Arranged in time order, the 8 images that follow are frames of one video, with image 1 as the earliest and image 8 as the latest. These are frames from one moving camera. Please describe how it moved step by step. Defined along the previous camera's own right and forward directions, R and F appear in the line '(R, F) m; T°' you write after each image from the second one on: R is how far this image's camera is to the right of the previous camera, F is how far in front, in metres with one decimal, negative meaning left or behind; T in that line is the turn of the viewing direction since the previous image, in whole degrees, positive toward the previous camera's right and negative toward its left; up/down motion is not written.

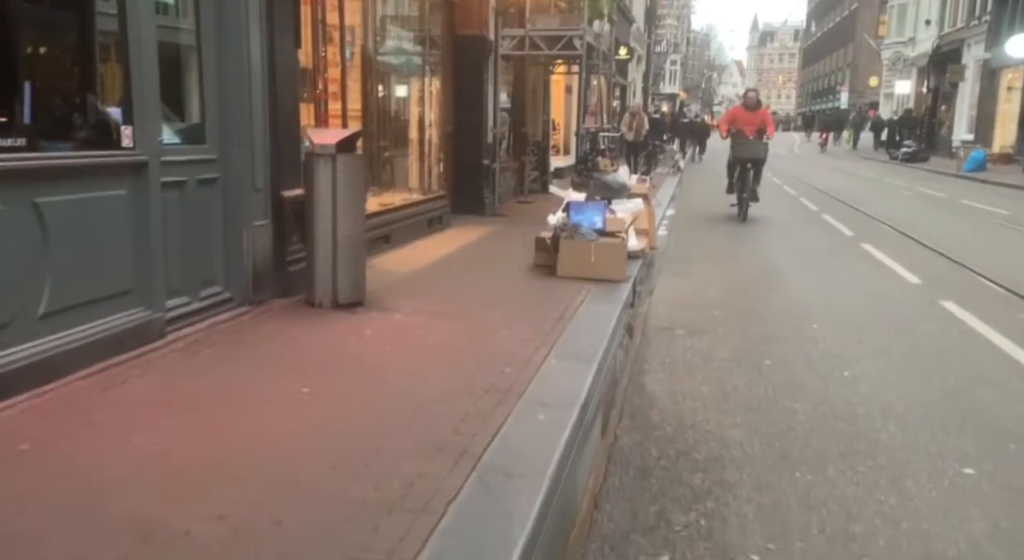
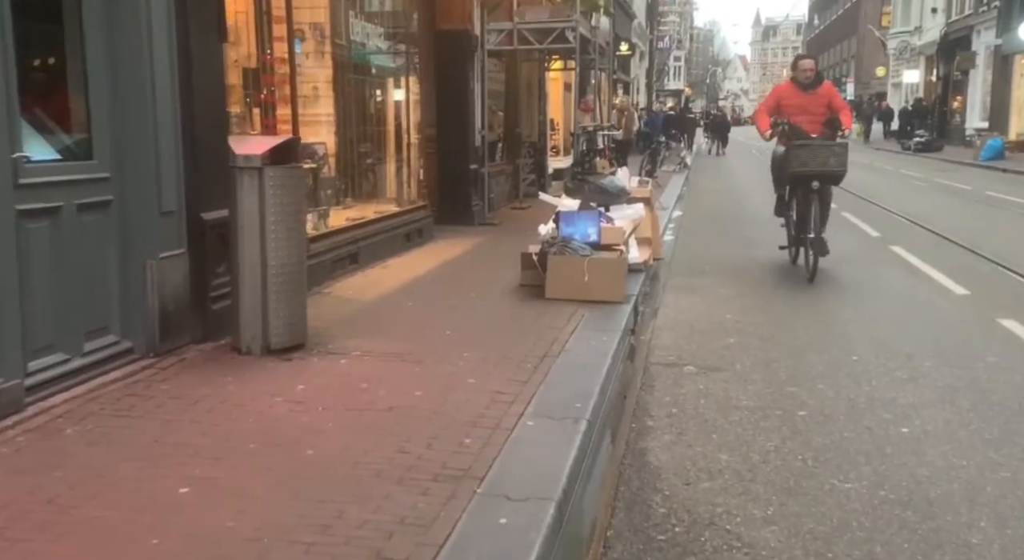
(+0.2, +1.3) m; -1°
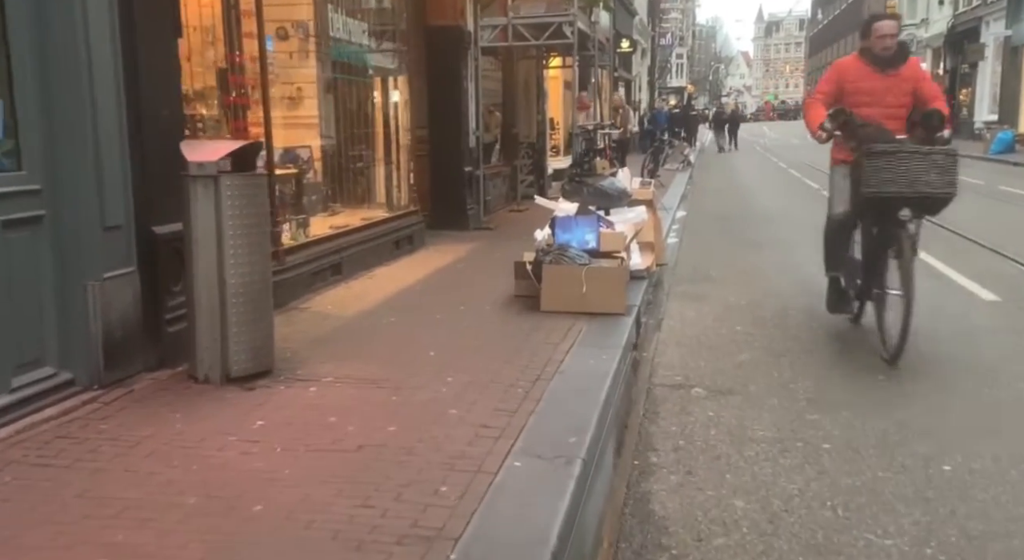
(+0.1, +0.6) m; 0°
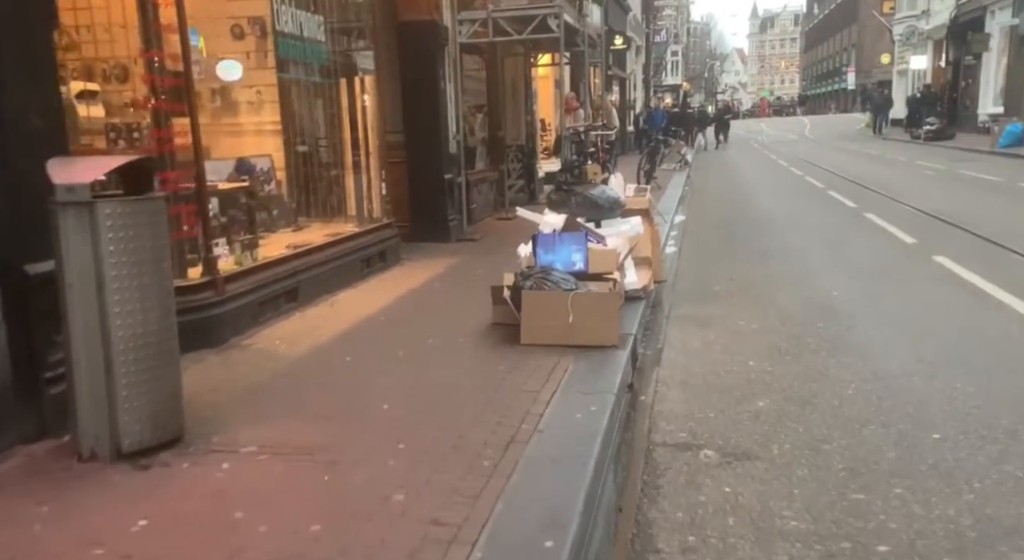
(+0.2, +1.1) m; 0°
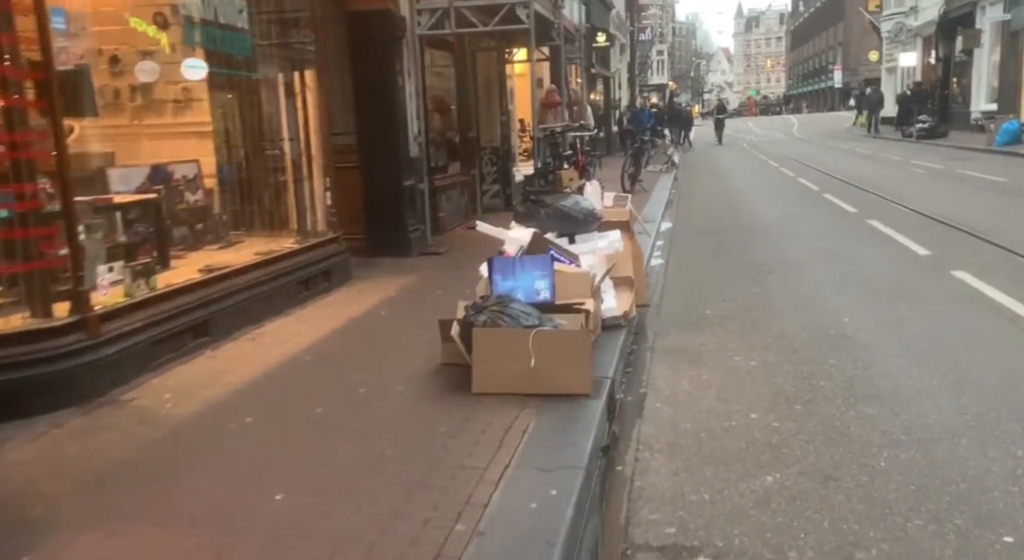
(+0.2, +1.2) m; +1°
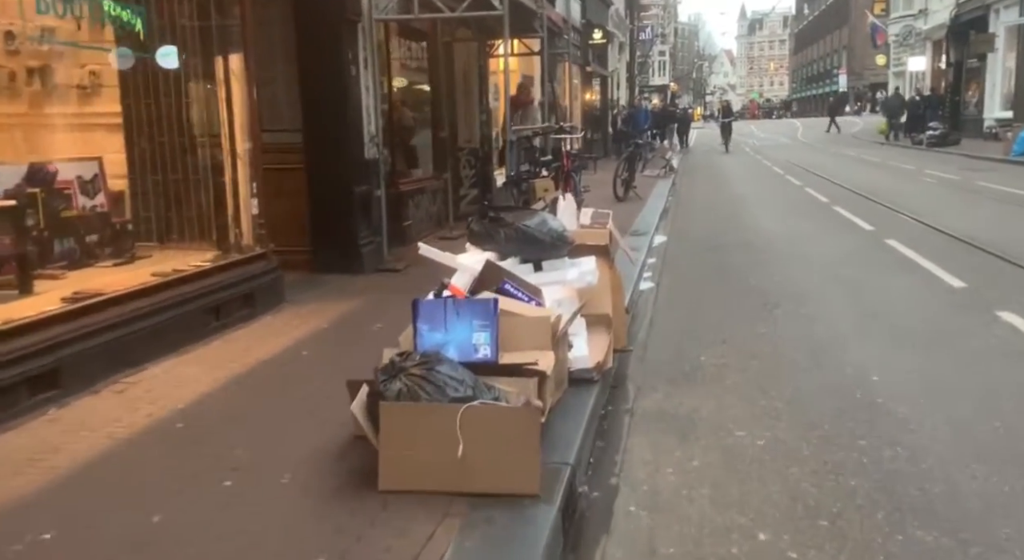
(+0.3, +1.5) m; 0°
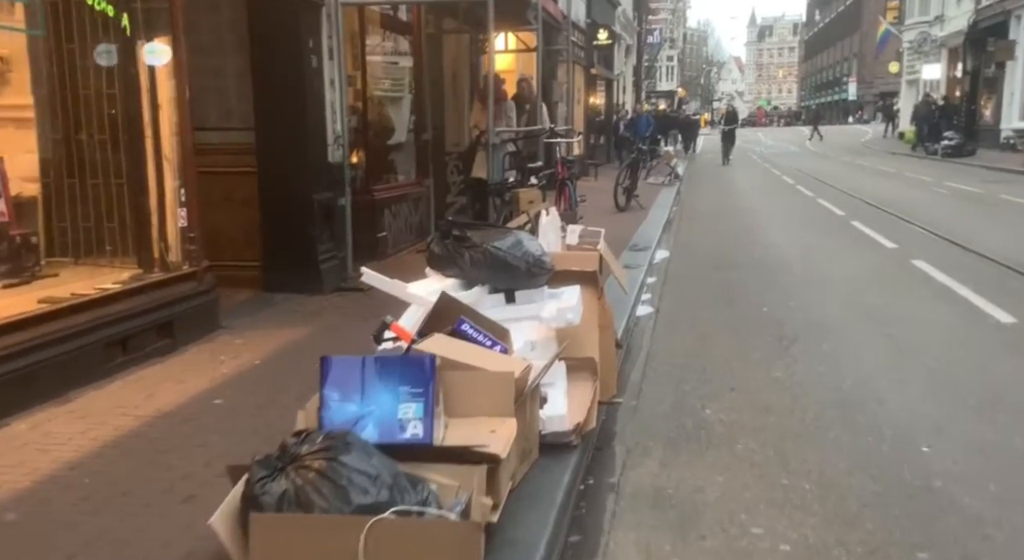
(+0.2, +1.2) m; 0°
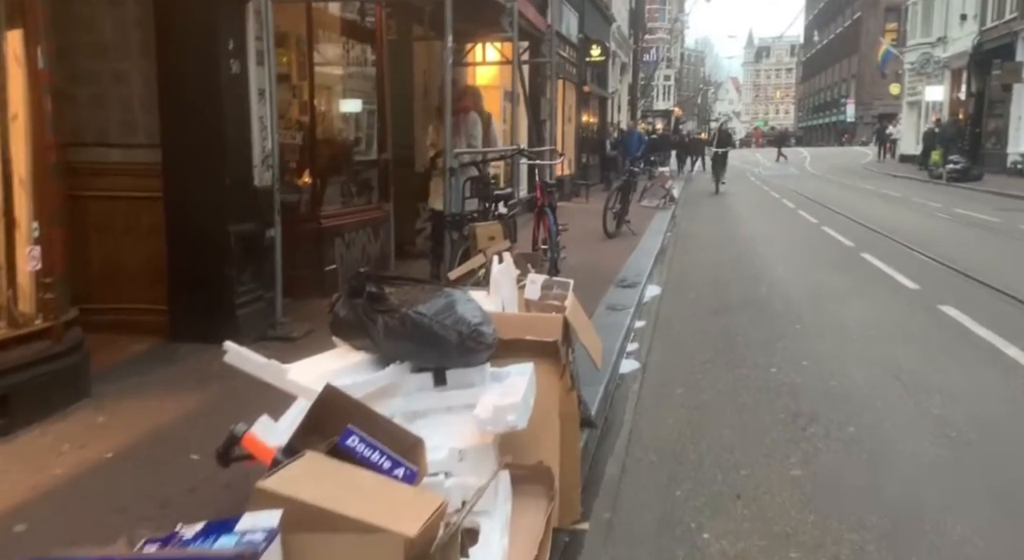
(+0.3, +1.4) m; 0°
